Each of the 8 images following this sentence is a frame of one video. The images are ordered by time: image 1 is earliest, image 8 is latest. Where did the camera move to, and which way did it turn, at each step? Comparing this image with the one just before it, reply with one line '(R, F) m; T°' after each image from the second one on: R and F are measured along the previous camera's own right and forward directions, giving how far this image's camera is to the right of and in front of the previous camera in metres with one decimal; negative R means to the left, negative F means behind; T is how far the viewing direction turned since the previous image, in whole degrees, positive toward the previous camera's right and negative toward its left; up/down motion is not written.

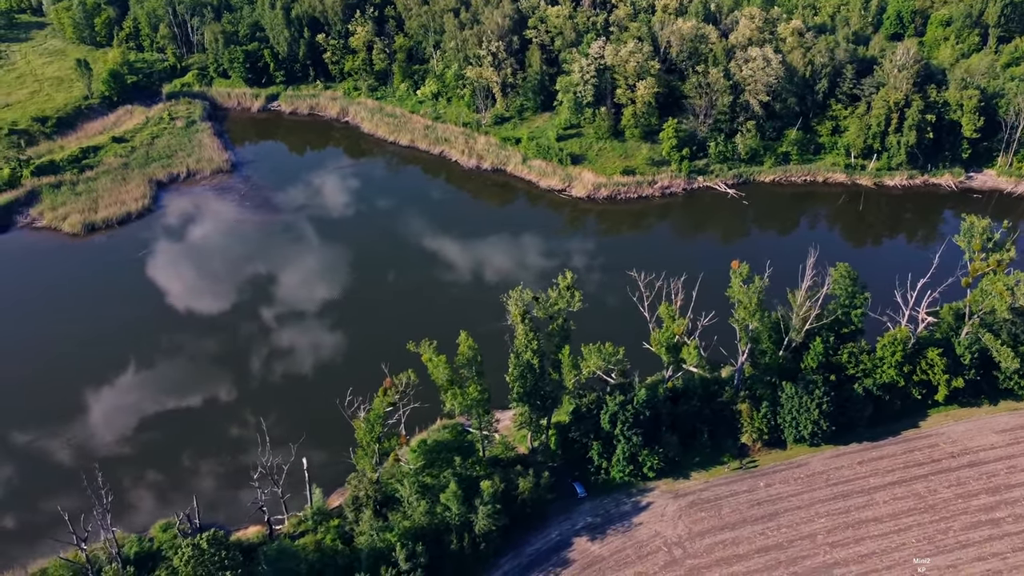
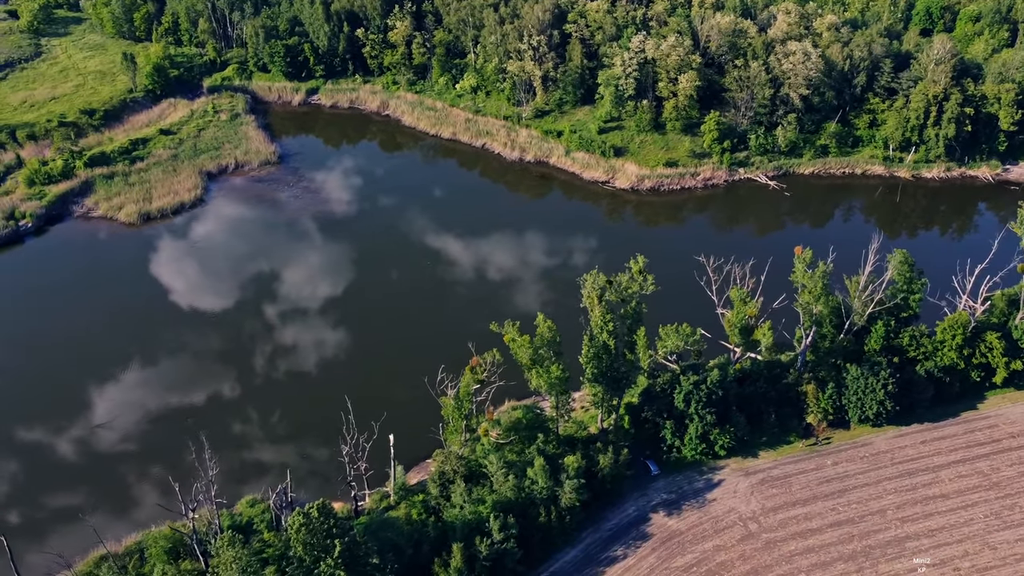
(-3.4, -1.3) m; 0°
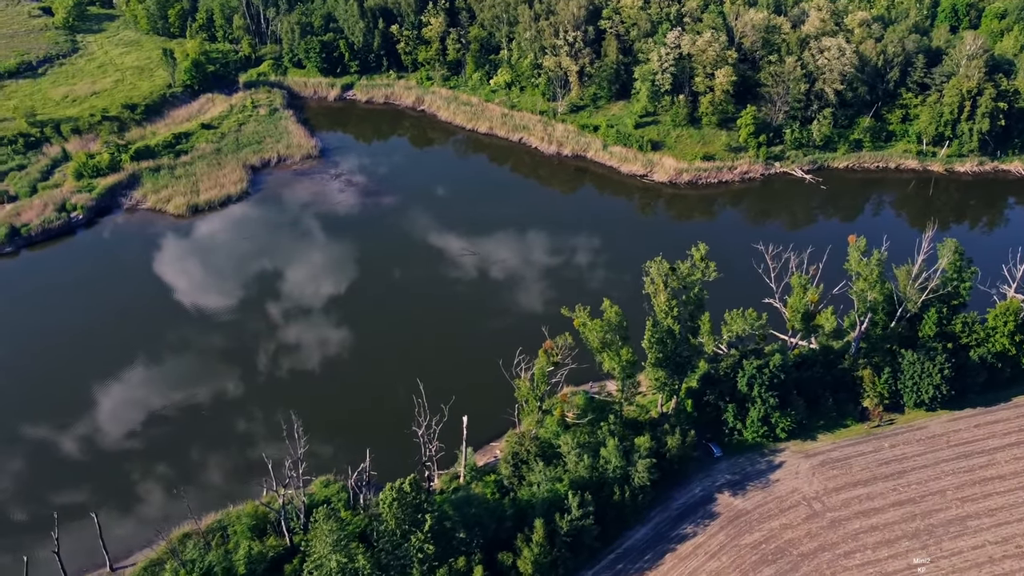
(-3.1, -1.2) m; 0°
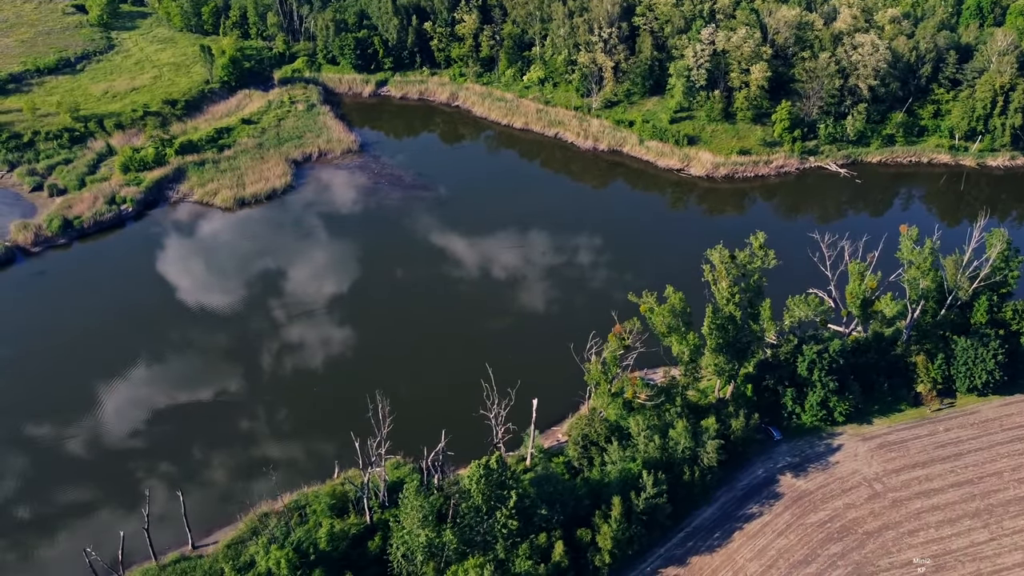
(-3.1, -1.2) m; 0°
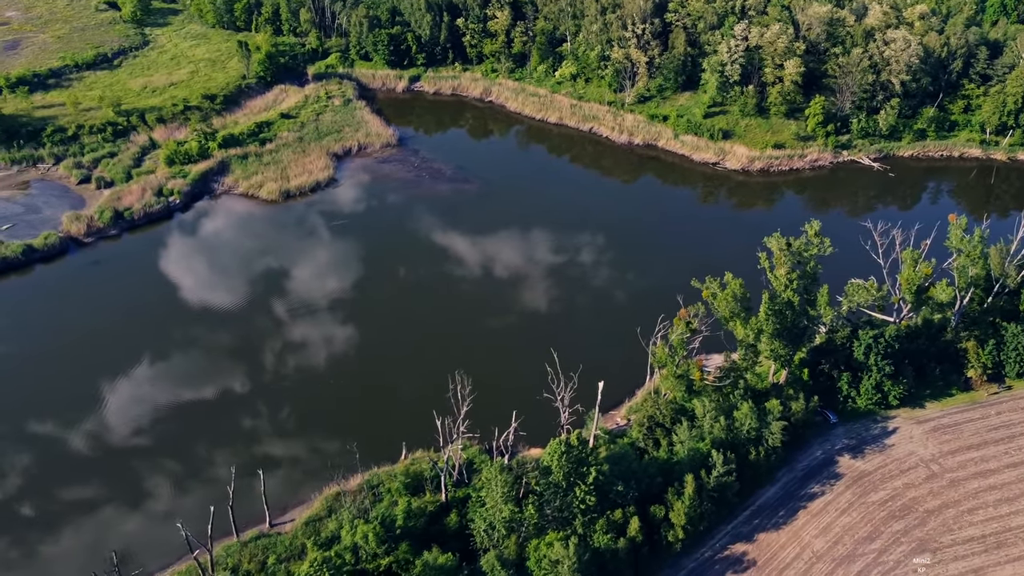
(-3.1, -1.2) m; 0°
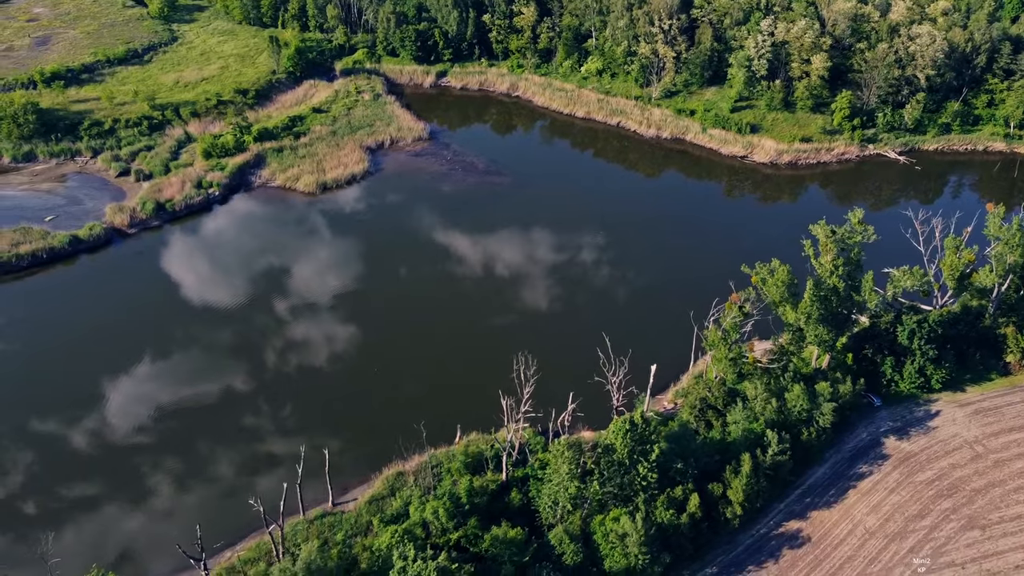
(-2.6, -1.2) m; 0°
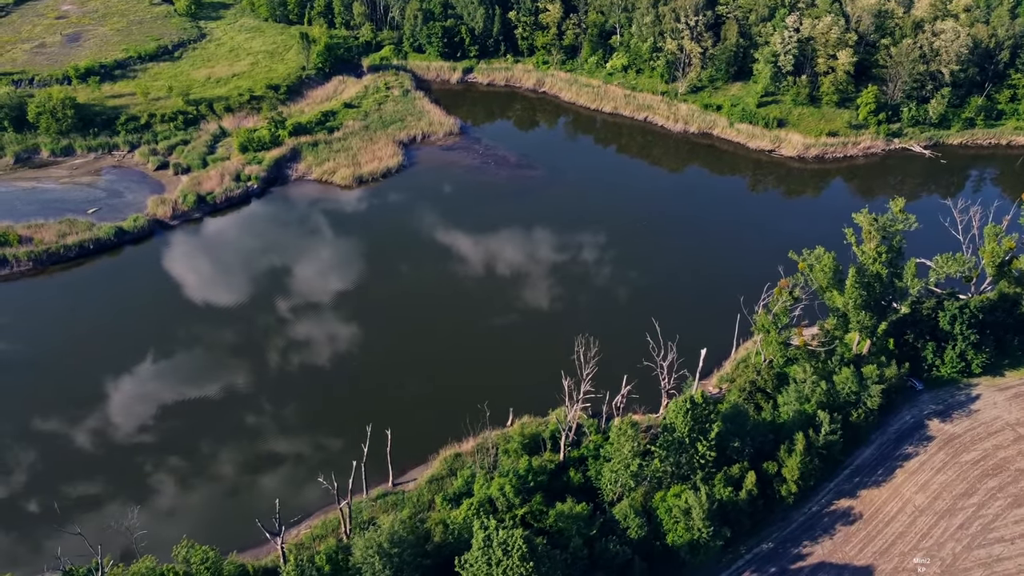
(-2.6, -1.2) m; 0°
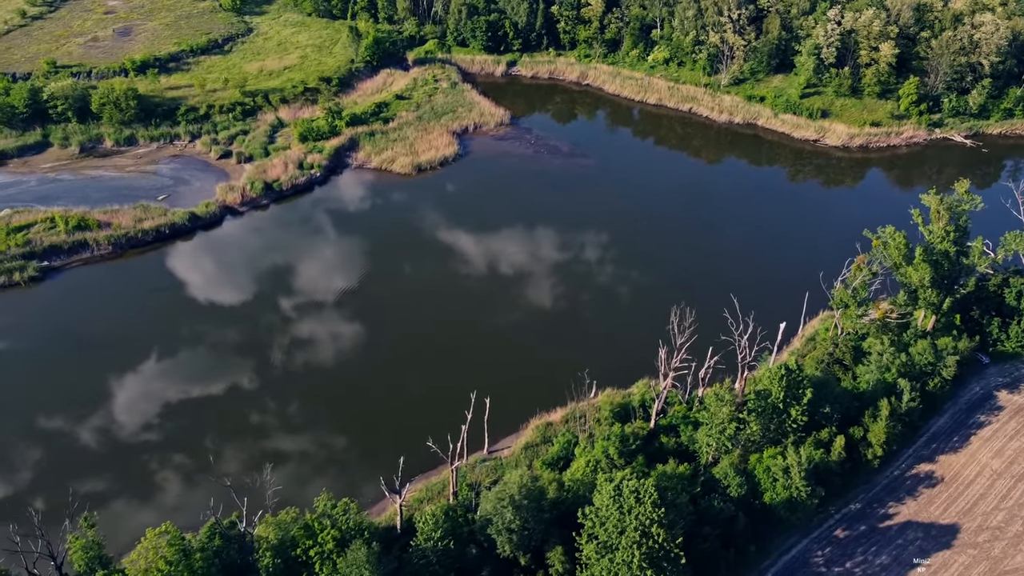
(-4.5, -2.1) m; 0°
